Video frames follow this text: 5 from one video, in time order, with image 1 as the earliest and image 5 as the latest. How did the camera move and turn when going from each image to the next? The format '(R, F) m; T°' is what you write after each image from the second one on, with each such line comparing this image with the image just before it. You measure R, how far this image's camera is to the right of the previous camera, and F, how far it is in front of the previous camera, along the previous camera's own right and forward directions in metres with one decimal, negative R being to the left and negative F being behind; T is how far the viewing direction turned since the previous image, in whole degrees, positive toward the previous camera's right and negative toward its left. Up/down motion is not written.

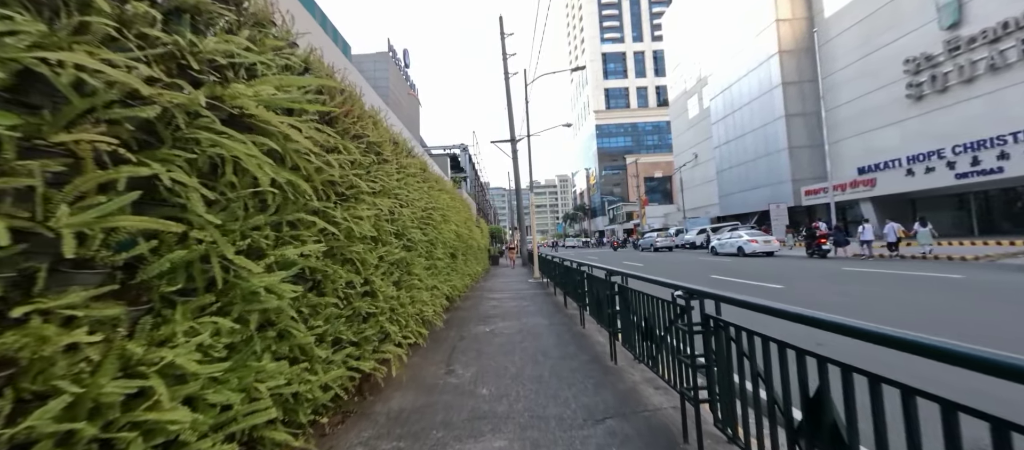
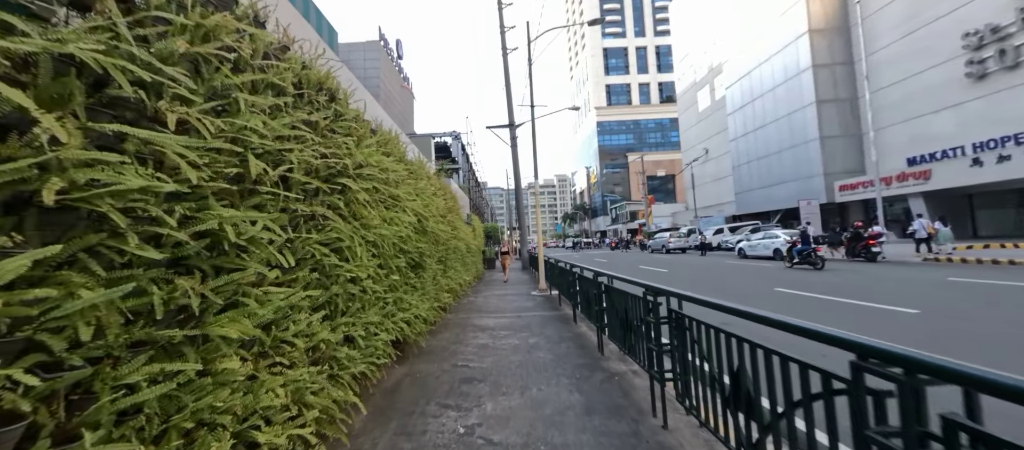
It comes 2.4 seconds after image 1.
(0.0, +3.6) m; 0°
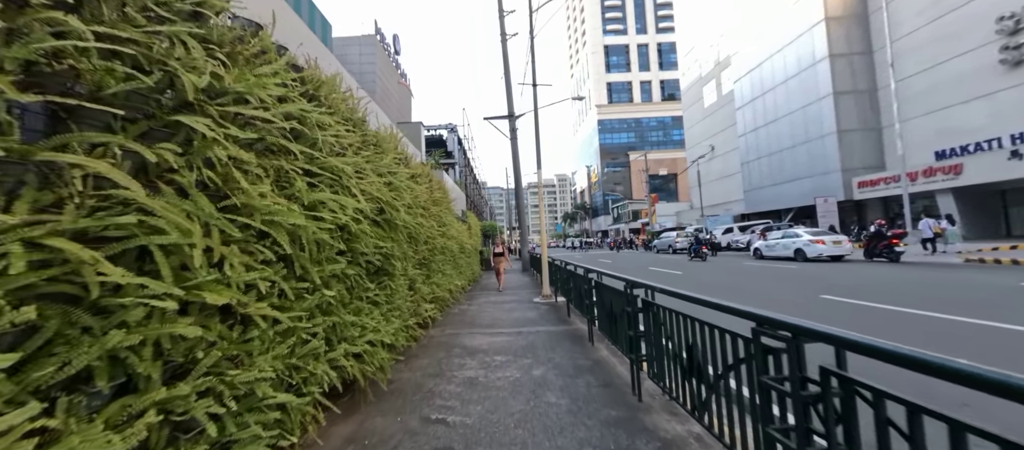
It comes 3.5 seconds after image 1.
(0.0, +1.6) m; 0°
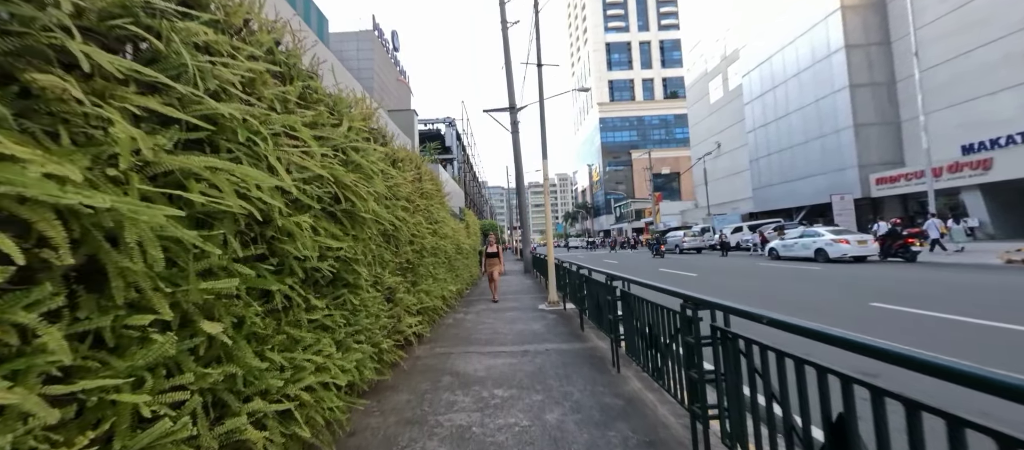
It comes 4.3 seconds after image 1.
(0.0, +1.2) m; 0°
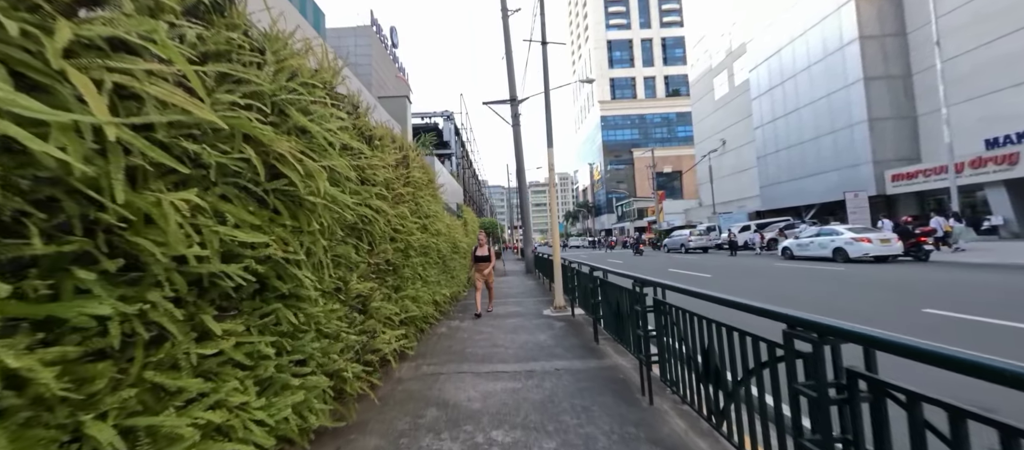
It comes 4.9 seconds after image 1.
(0.0, +1.0) m; 0°
